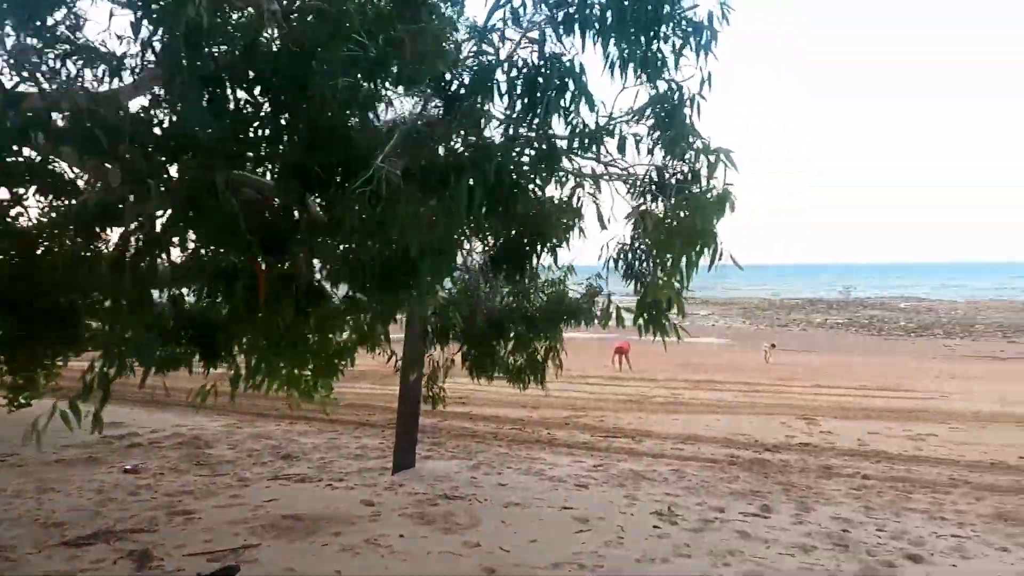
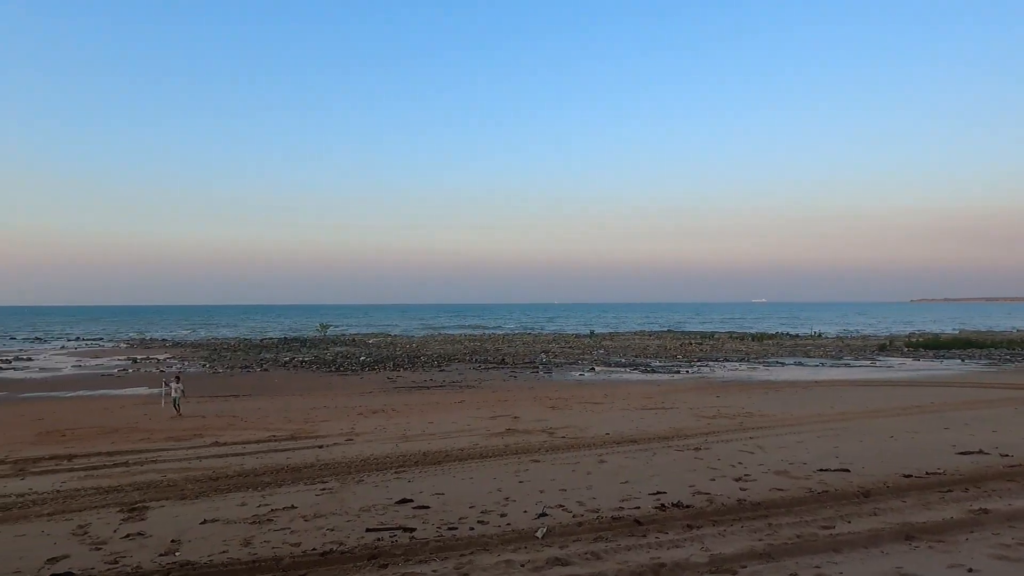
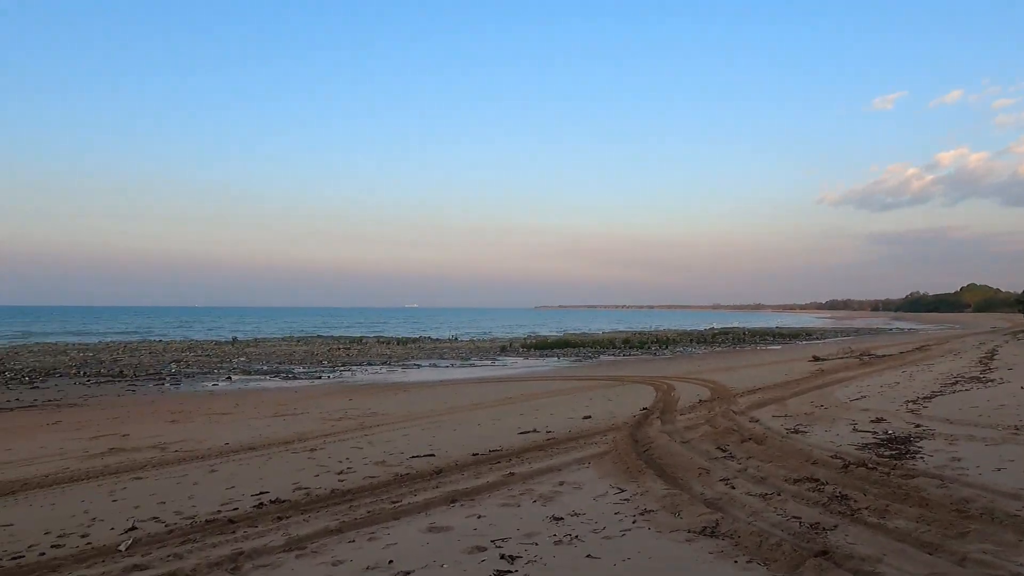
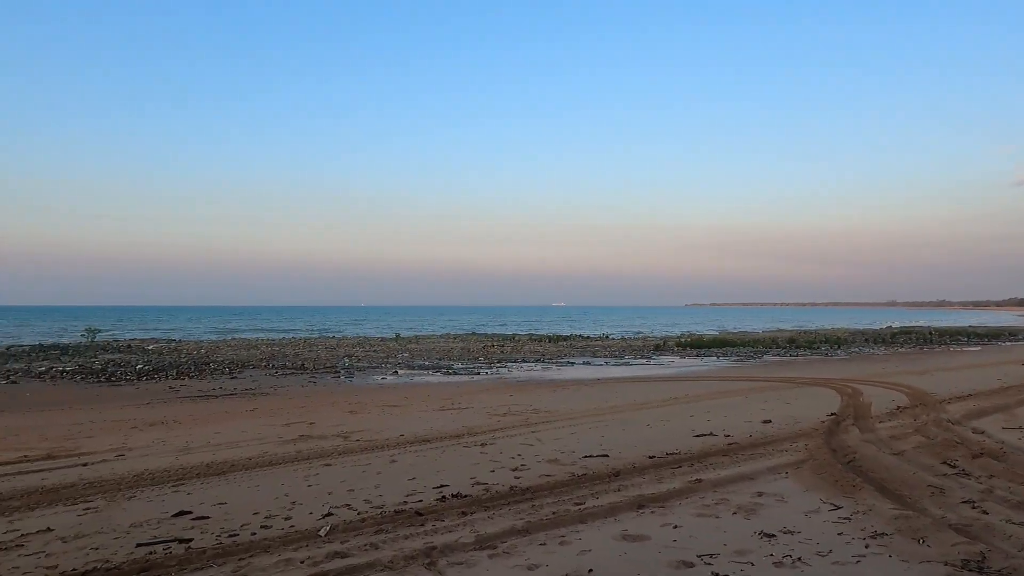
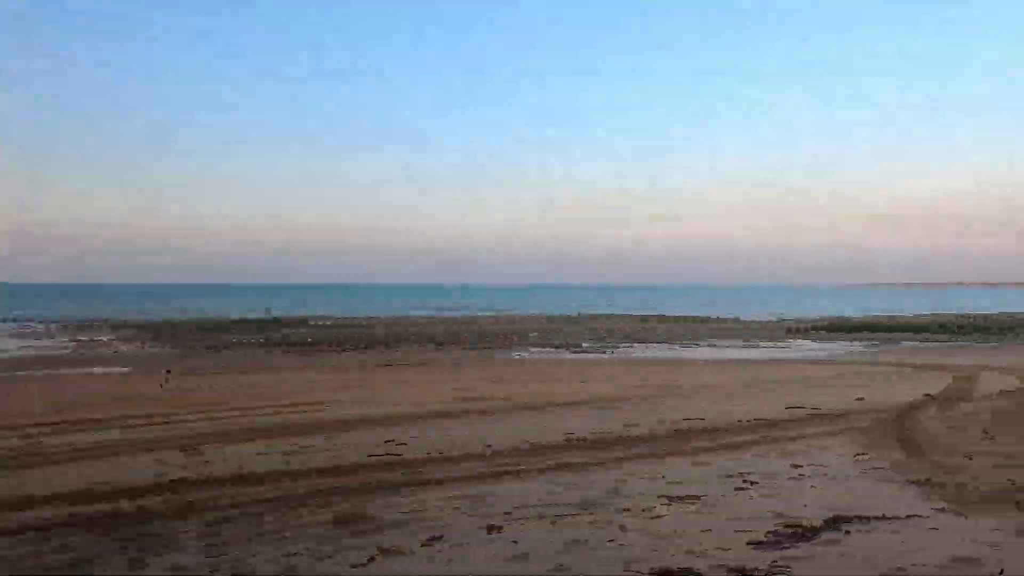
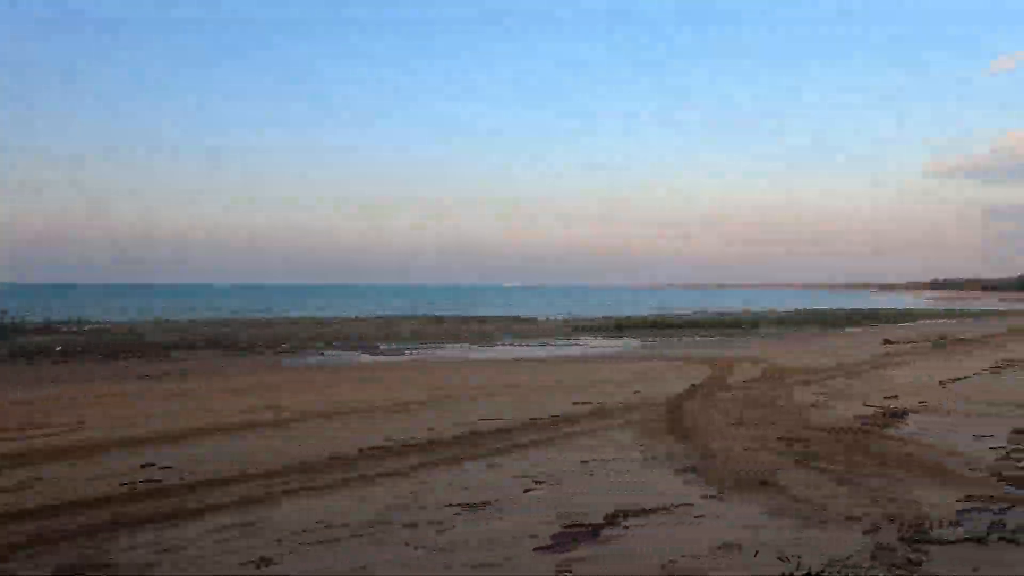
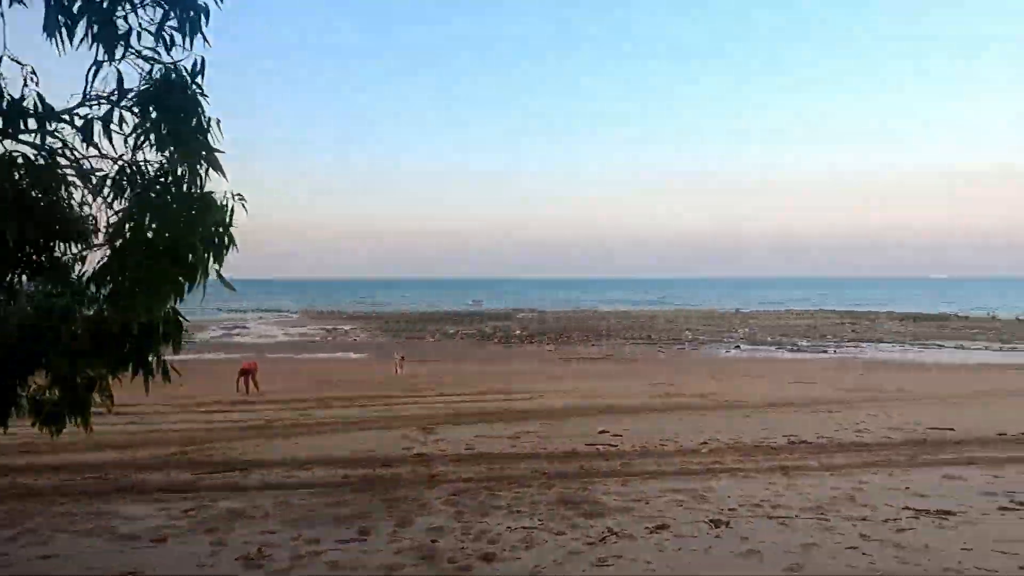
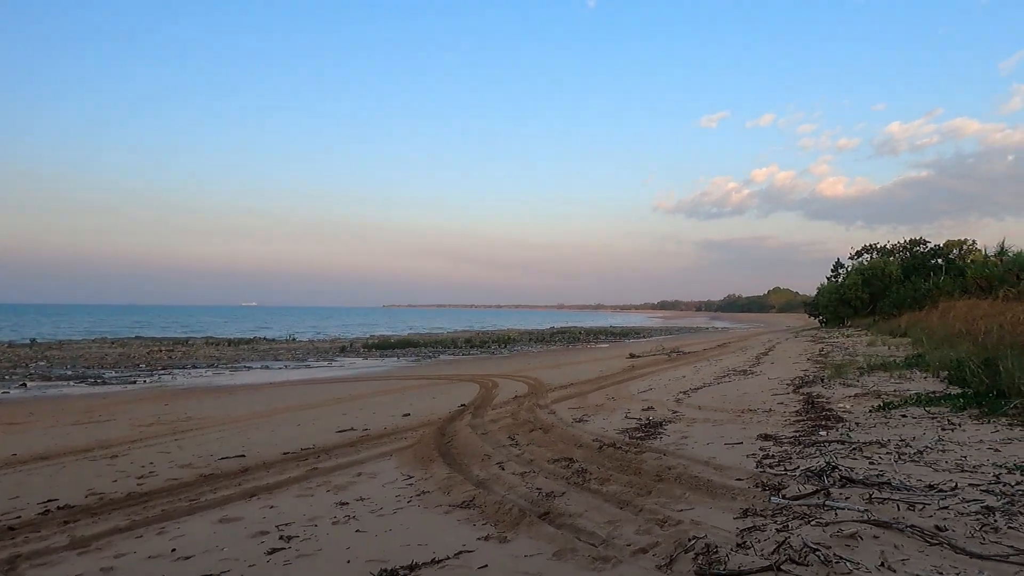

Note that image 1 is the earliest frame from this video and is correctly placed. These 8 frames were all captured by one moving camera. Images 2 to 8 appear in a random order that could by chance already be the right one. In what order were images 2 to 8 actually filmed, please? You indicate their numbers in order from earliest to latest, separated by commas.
7, 5, 6, 8, 3, 4, 2
